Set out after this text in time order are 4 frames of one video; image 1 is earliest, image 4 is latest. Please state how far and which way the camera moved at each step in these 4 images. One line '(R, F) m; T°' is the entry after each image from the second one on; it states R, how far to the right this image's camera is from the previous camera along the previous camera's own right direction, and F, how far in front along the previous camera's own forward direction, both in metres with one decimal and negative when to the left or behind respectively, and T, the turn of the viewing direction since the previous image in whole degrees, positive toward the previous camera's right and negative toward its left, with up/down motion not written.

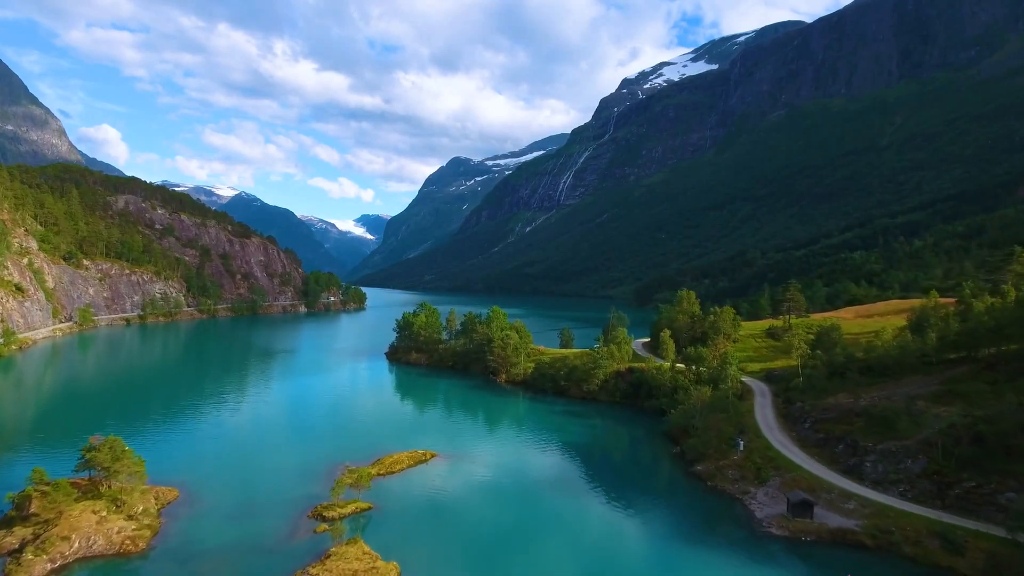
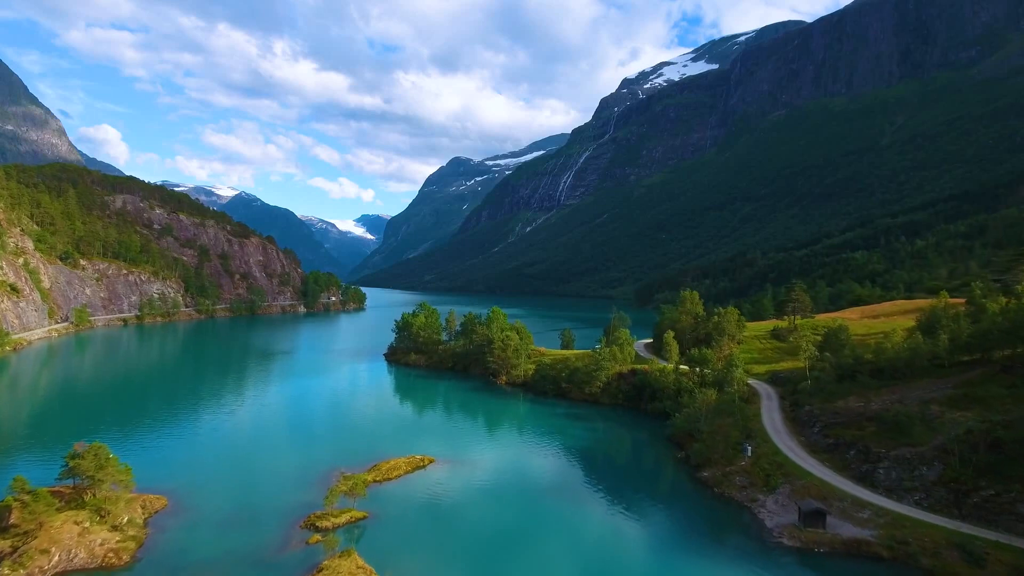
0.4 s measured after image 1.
(0.0, +1.3) m; 0°
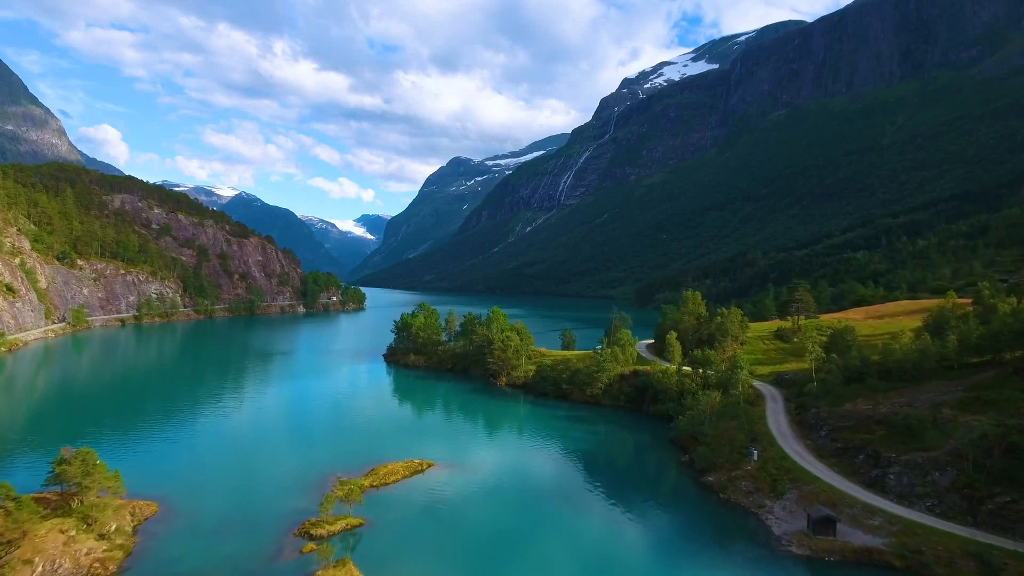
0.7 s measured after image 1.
(0.0, +1.0) m; 0°
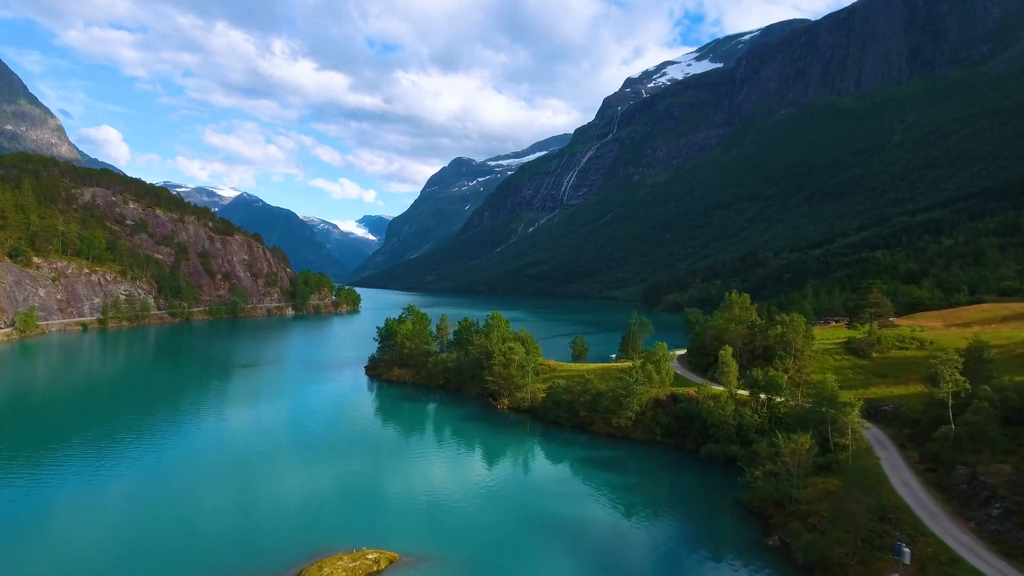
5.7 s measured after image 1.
(-0.2, +15.0) m; 0°
